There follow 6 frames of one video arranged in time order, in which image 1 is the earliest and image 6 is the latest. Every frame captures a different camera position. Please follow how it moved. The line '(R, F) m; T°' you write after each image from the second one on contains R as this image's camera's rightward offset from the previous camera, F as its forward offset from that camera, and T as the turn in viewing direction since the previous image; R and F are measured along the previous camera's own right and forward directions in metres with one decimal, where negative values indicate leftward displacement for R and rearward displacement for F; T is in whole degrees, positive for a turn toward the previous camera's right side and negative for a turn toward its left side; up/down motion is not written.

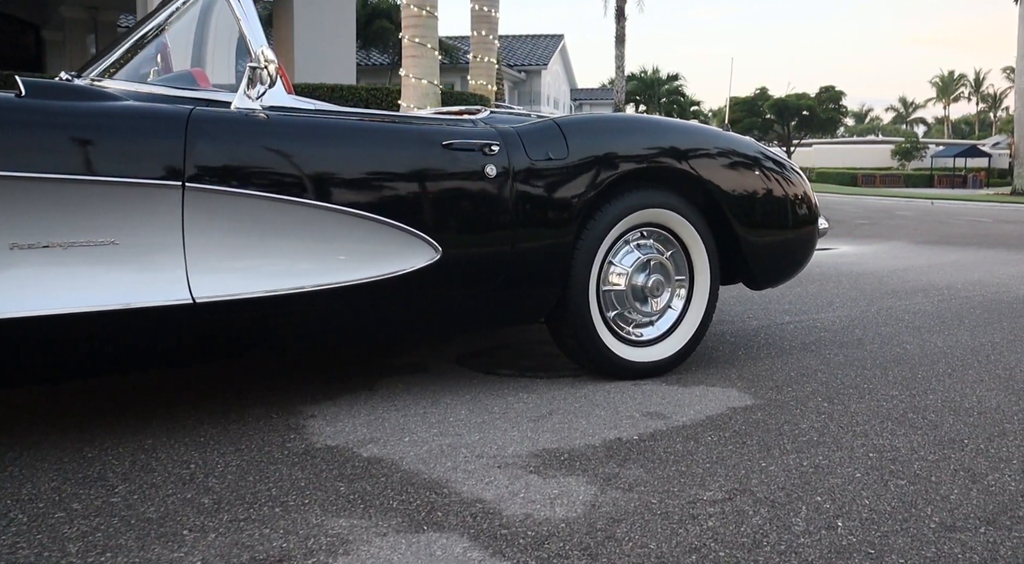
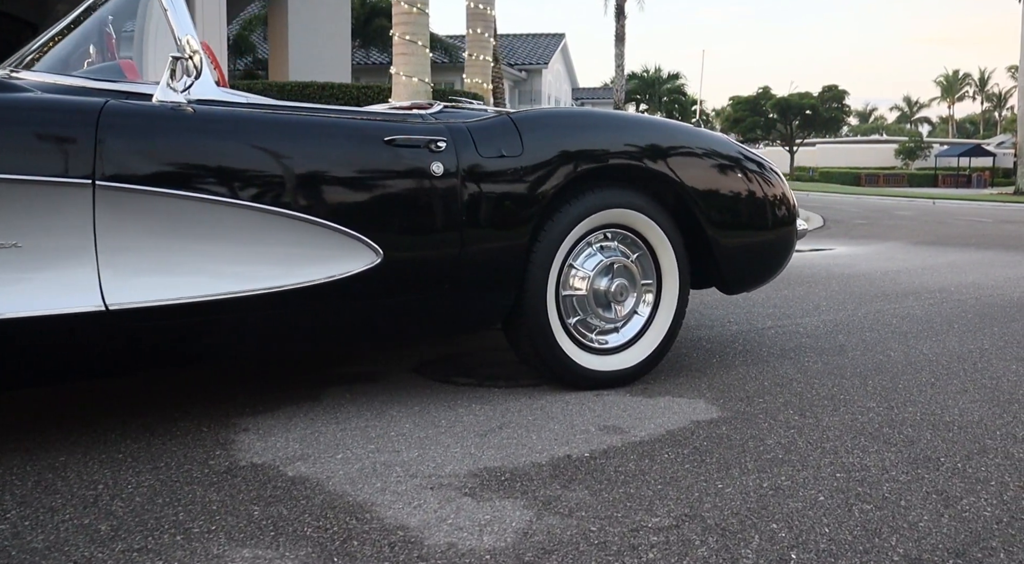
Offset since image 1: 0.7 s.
(+0.2, +0.2) m; 0°
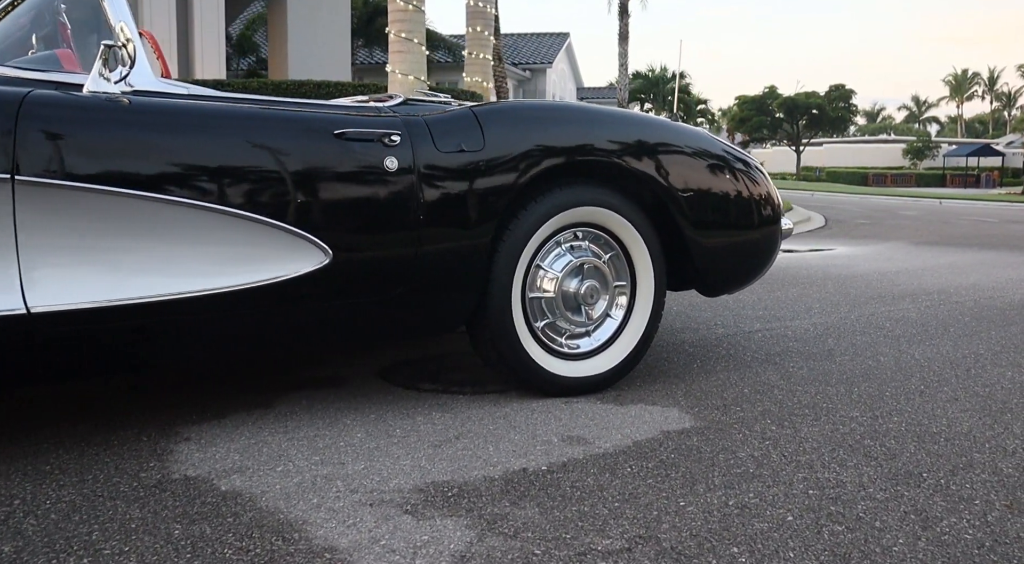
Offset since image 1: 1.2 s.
(+0.2, +0.2) m; -1°
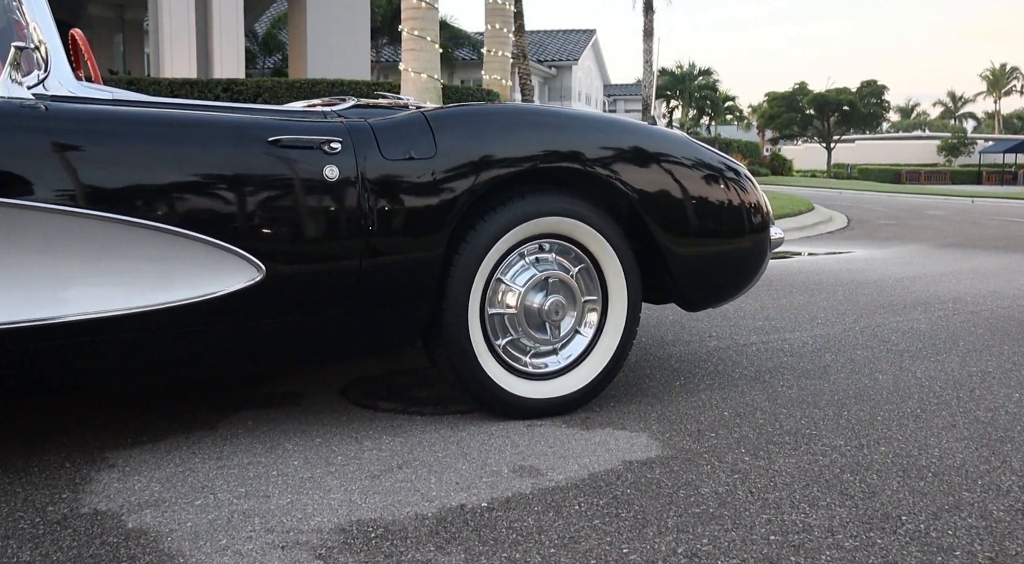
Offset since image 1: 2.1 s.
(+0.3, +0.2) m; -2°
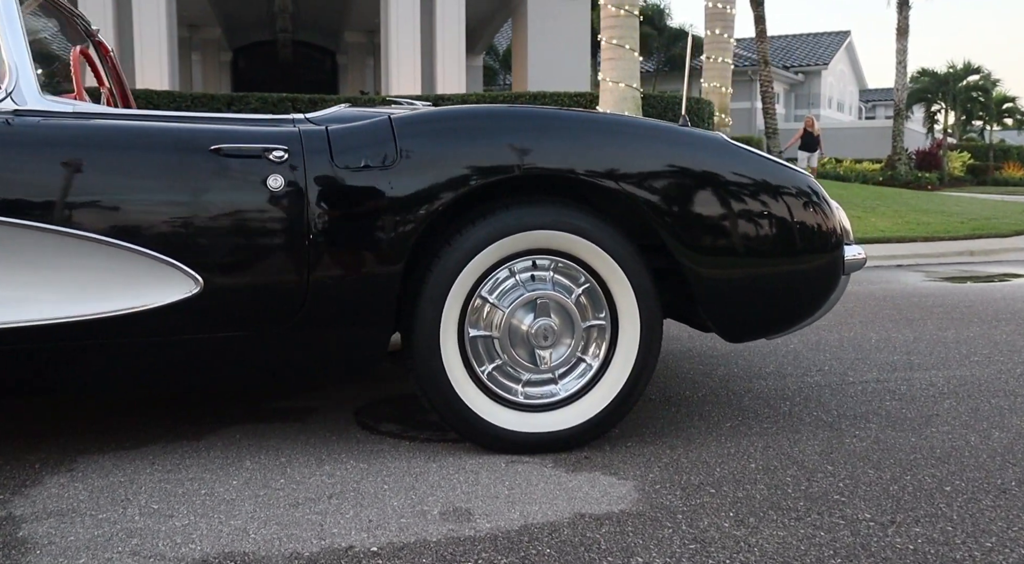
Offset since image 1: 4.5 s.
(+0.9, +0.5) m; -16°
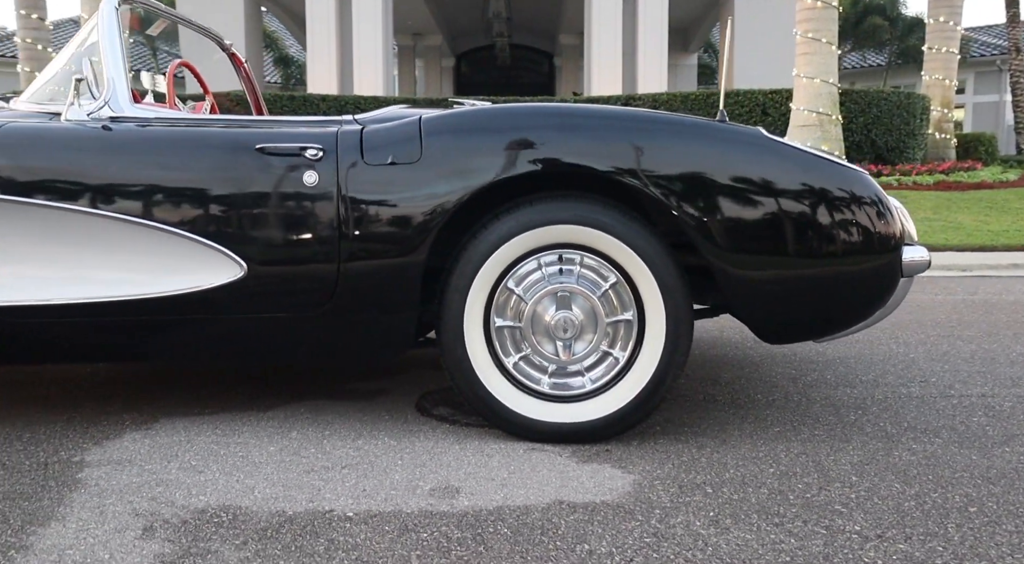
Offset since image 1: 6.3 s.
(+0.7, 0.0) m; -14°
